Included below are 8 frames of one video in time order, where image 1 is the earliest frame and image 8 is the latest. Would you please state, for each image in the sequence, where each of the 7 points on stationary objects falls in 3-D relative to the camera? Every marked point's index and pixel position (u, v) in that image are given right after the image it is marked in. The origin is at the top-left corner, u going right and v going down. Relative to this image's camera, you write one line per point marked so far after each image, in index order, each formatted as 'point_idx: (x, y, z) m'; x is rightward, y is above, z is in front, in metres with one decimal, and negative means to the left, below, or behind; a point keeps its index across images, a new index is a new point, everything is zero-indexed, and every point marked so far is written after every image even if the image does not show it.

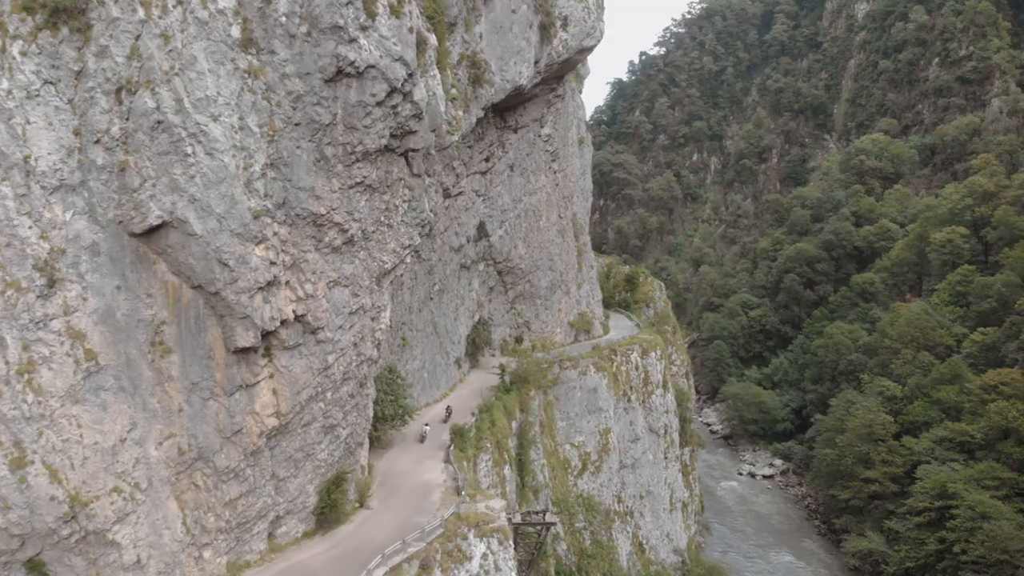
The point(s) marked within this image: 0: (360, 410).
0: (-3.4, -2.7, +16.7) m
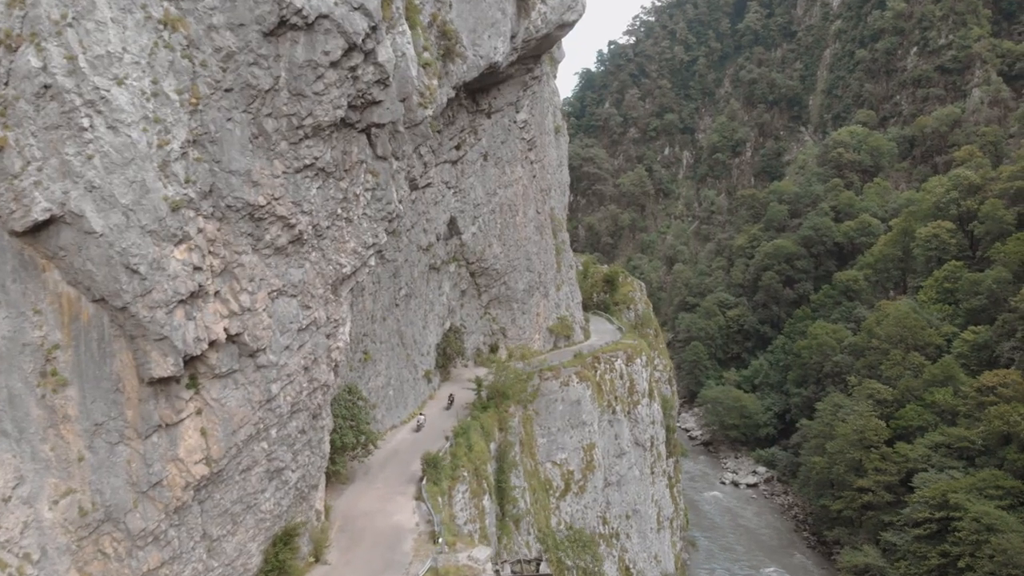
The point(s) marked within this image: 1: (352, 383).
0: (-3.6, -2.9, +13.6) m
1: (-3.8, -2.3, +18.0) m
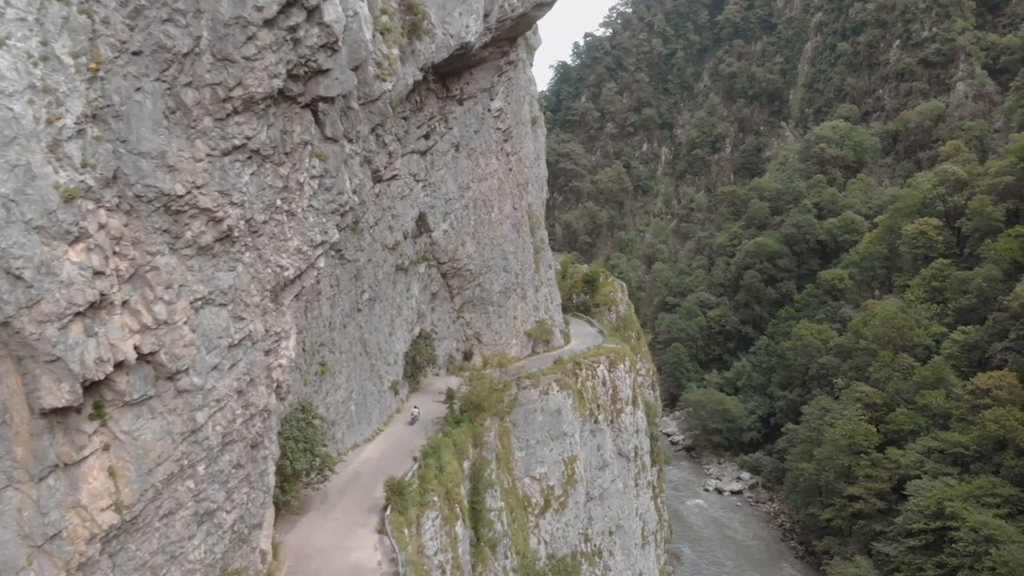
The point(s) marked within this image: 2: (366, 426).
0: (-4.0, -3.0, +11.5) m
1: (-4.4, -2.4, +15.9) m
2: (-3.6, -3.4, +18.6) m
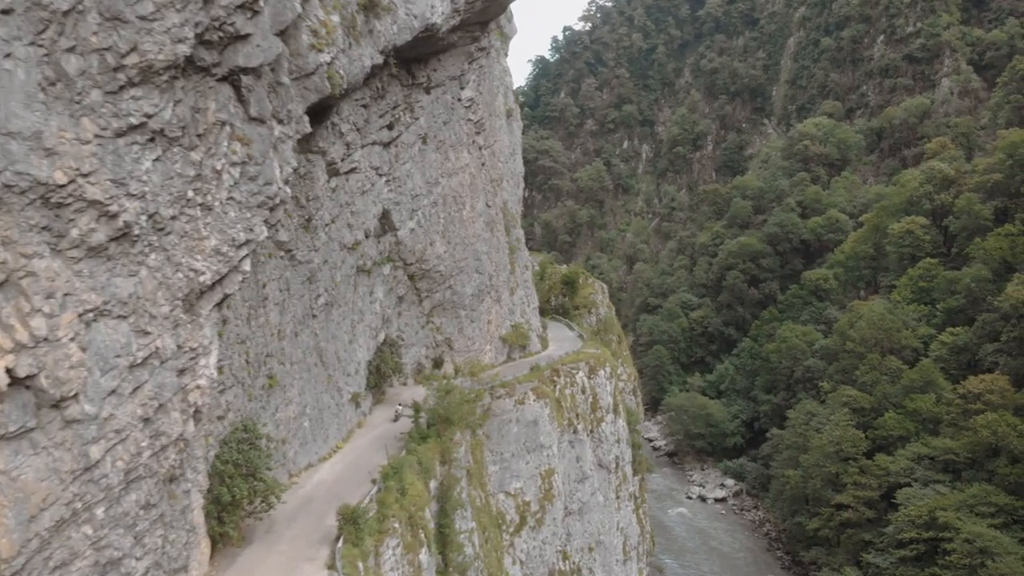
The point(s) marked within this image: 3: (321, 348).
0: (-4.5, -3.1, +9.9) m
1: (-5.0, -2.5, +14.3) m
2: (-4.3, -3.5, +17.0) m
3: (-4.4, -1.4, +17.2) m
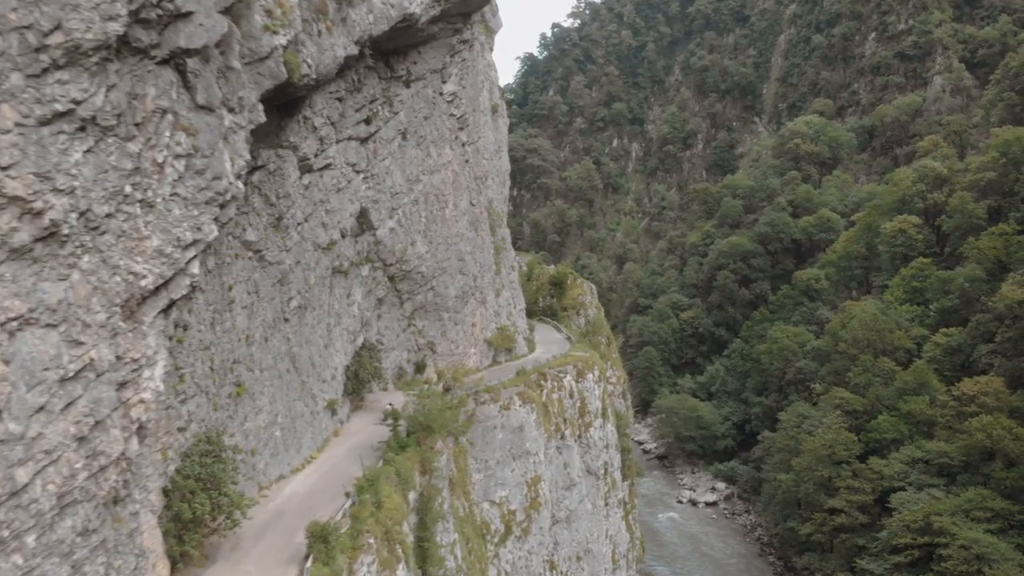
0: (-4.8, -3.2, +9.1) m
1: (-5.3, -2.5, +13.4) m
2: (-4.7, -3.6, +16.1) m
3: (-4.7, -1.4, +16.4) m
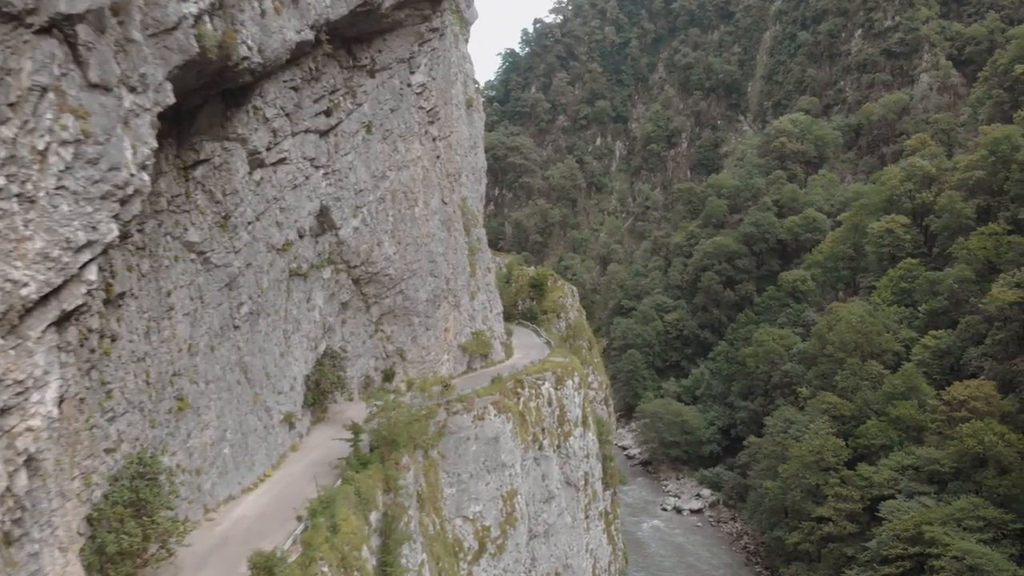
0: (-5.3, -3.2, +7.9) m
1: (-5.9, -2.6, +12.2) m
2: (-5.3, -3.7, +14.9) m
3: (-5.4, -1.5, +15.2) m
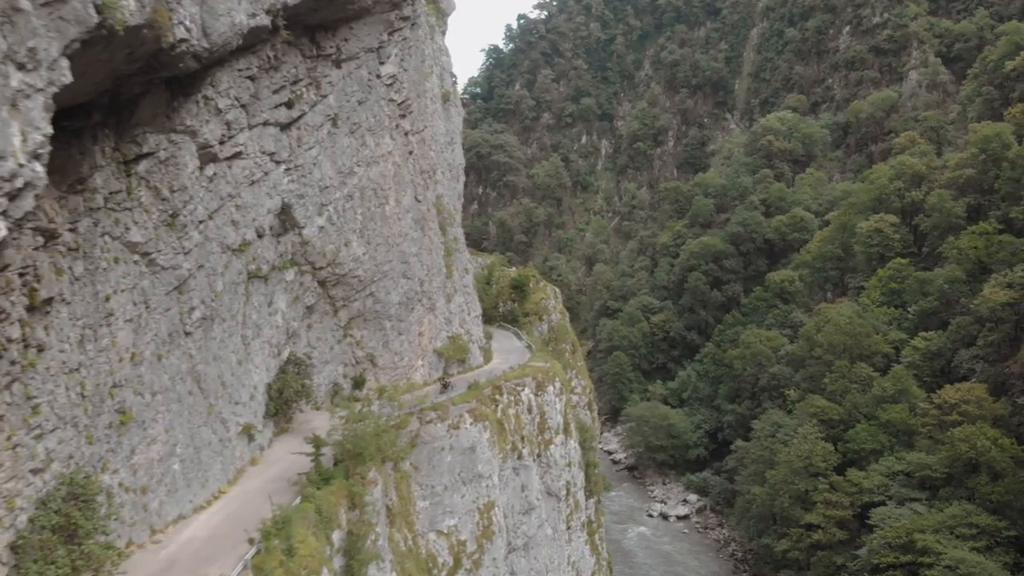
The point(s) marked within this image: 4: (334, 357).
0: (-5.7, -3.3, +6.9) m
1: (-6.4, -2.7, +11.2) m
2: (-5.8, -3.7, +13.9) m
3: (-5.9, -1.6, +14.1) m
4: (-4.4, -1.7, +18.6) m
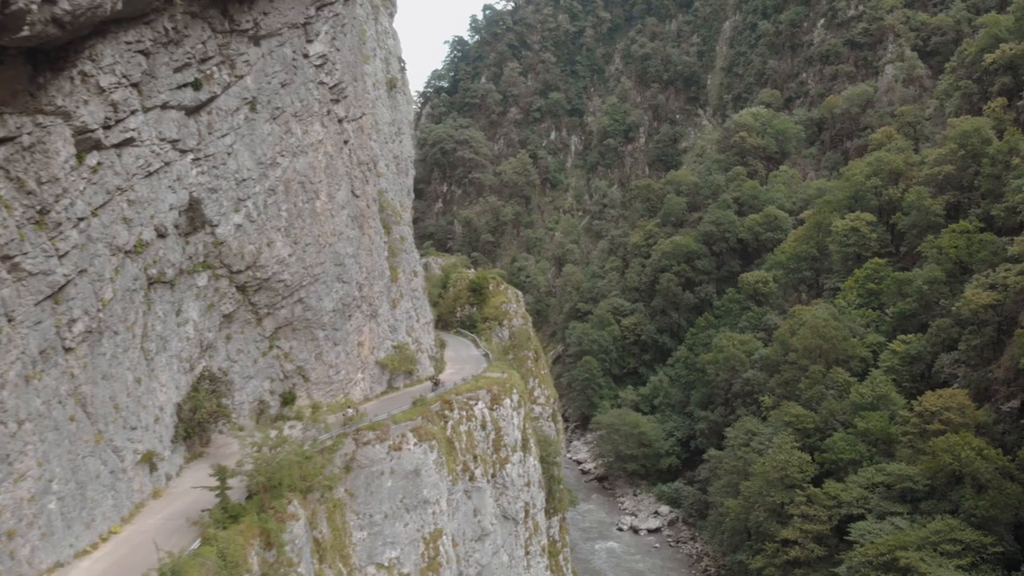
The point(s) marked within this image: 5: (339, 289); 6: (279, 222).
0: (-6.5, -3.4, +4.9) m
1: (-7.3, -2.8, +9.2) m
2: (-6.8, -3.9, +11.9) m
3: (-6.9, -1.7, +12.1) m
4: (-5.6, -1.8, +16.6) m
5: (-4.1, 0.0, +18.4) m
6: (-5.0, +1.4, +16.5) m
